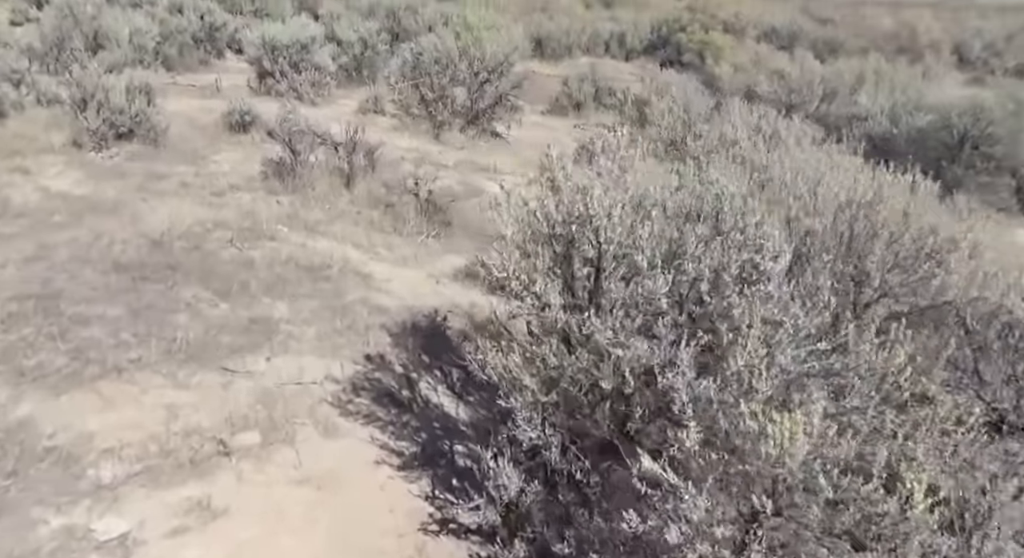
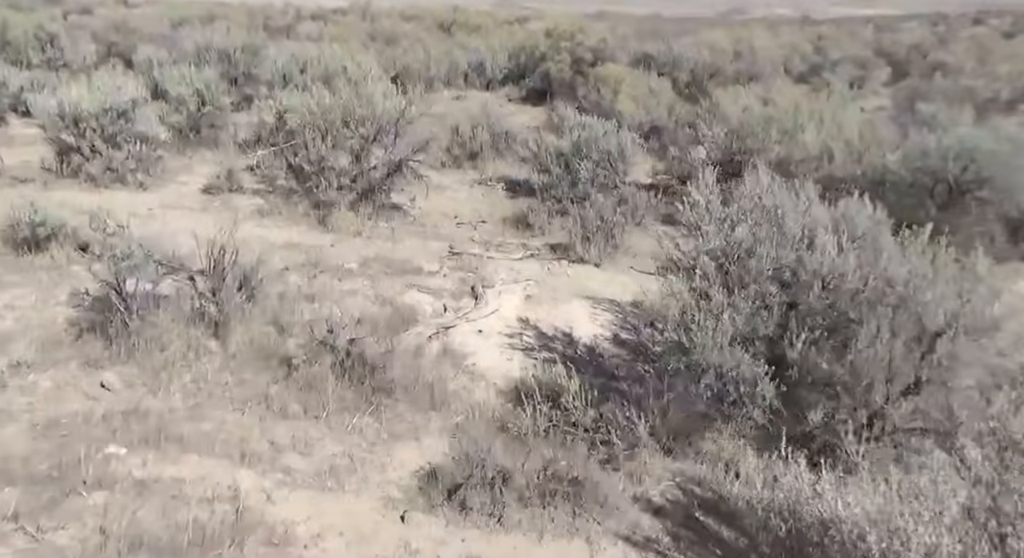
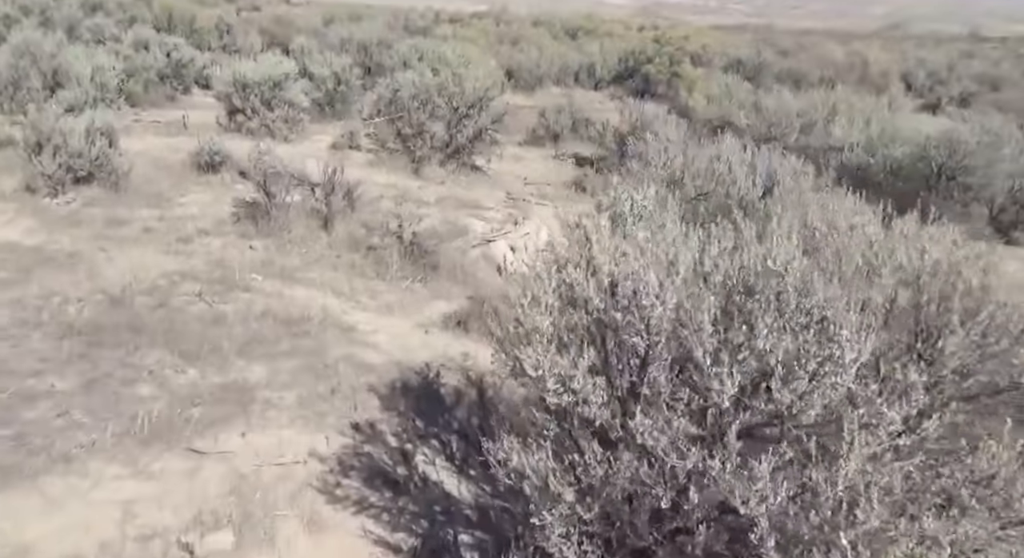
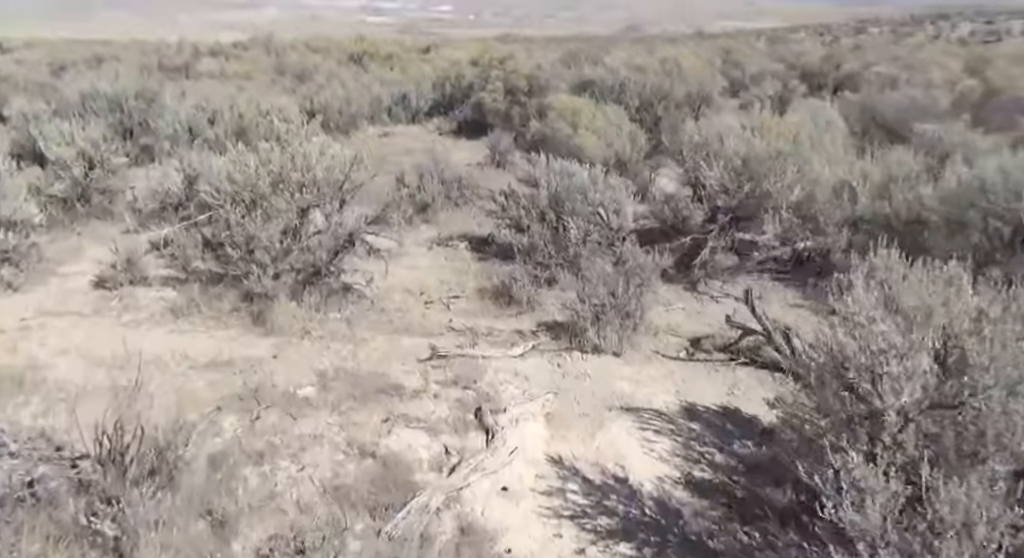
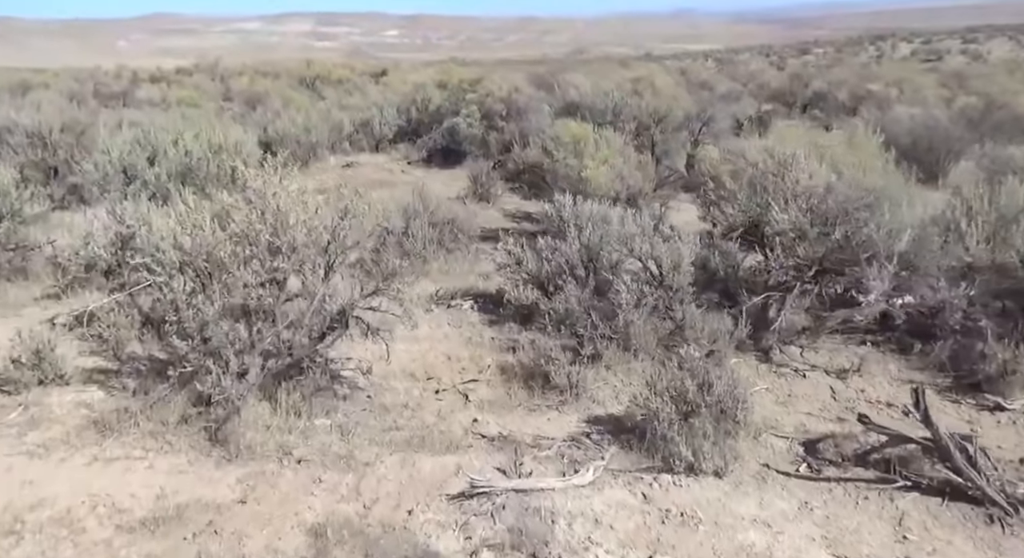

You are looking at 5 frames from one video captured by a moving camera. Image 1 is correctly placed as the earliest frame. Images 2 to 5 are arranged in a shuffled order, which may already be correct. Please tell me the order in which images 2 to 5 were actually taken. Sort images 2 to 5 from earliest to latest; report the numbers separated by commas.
3, 2, 4, 5
